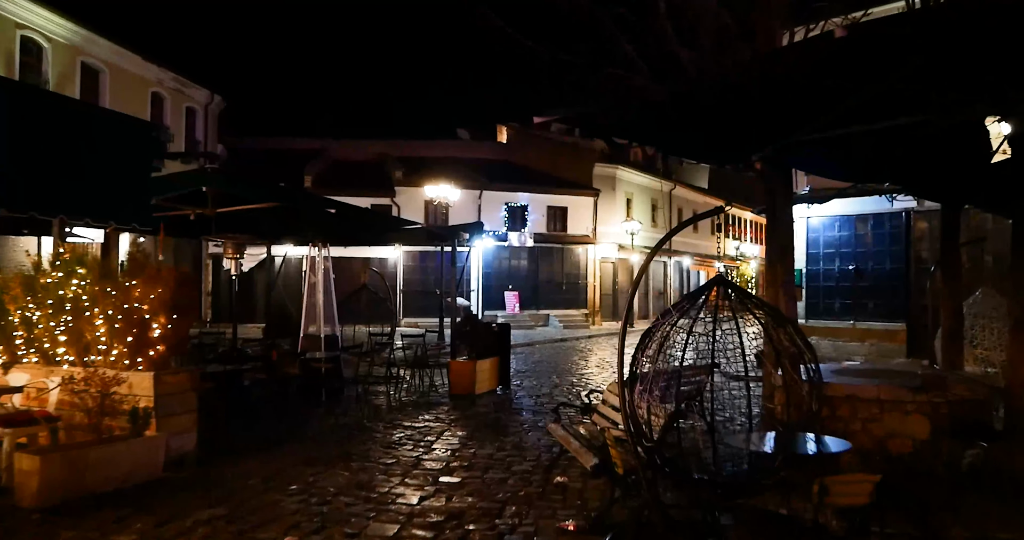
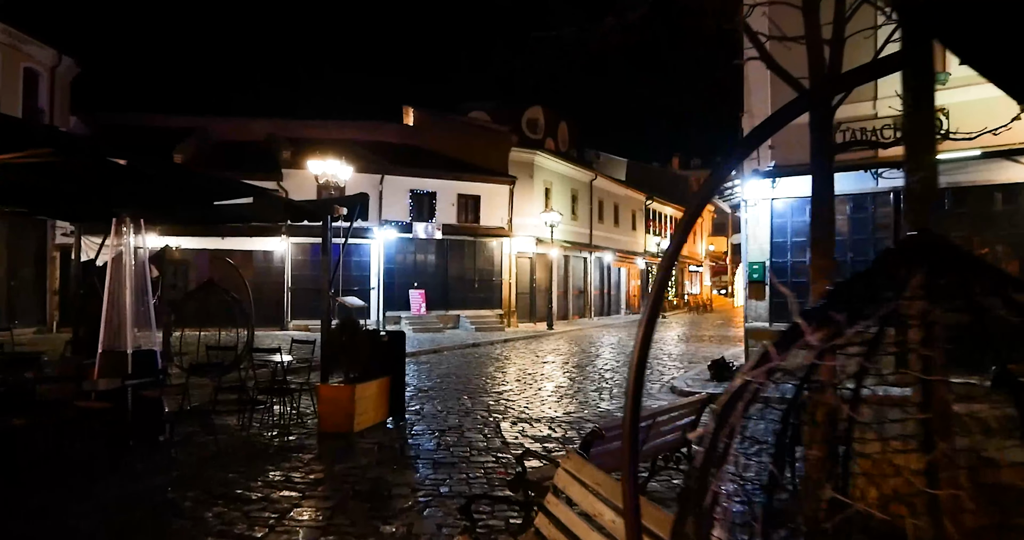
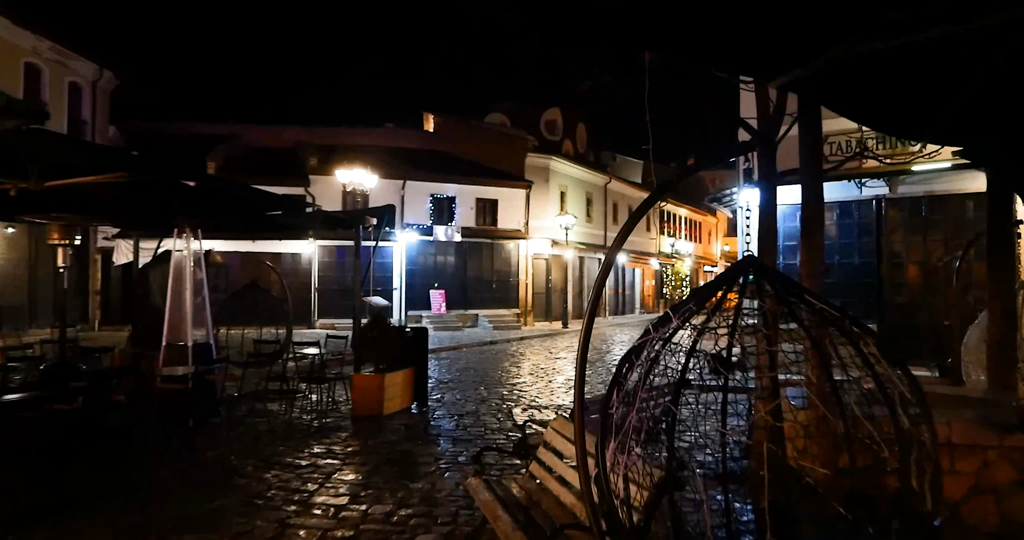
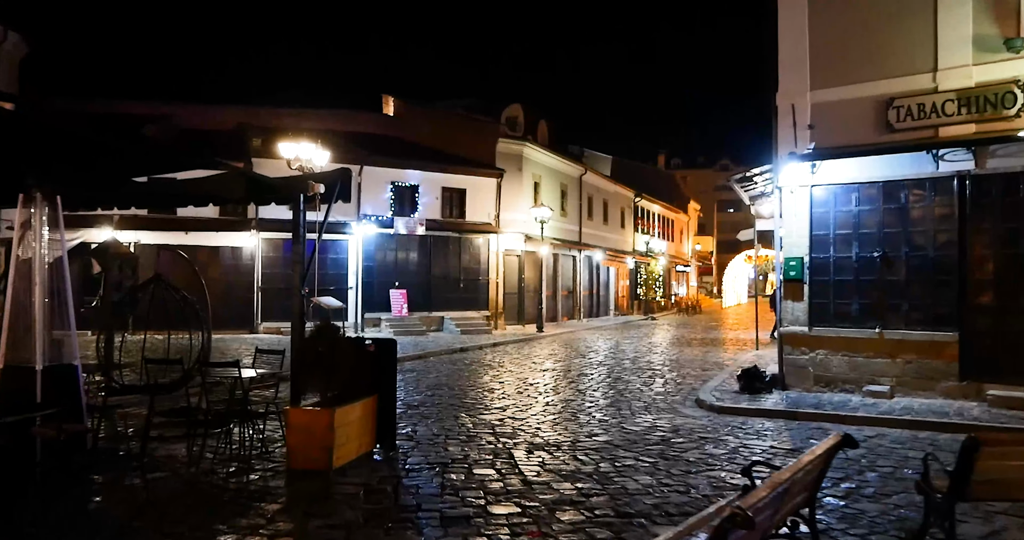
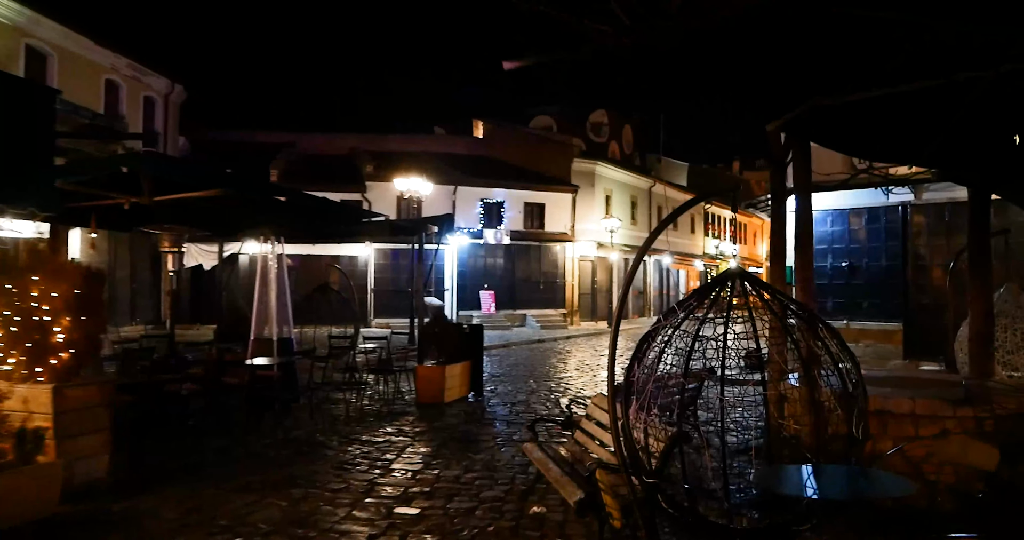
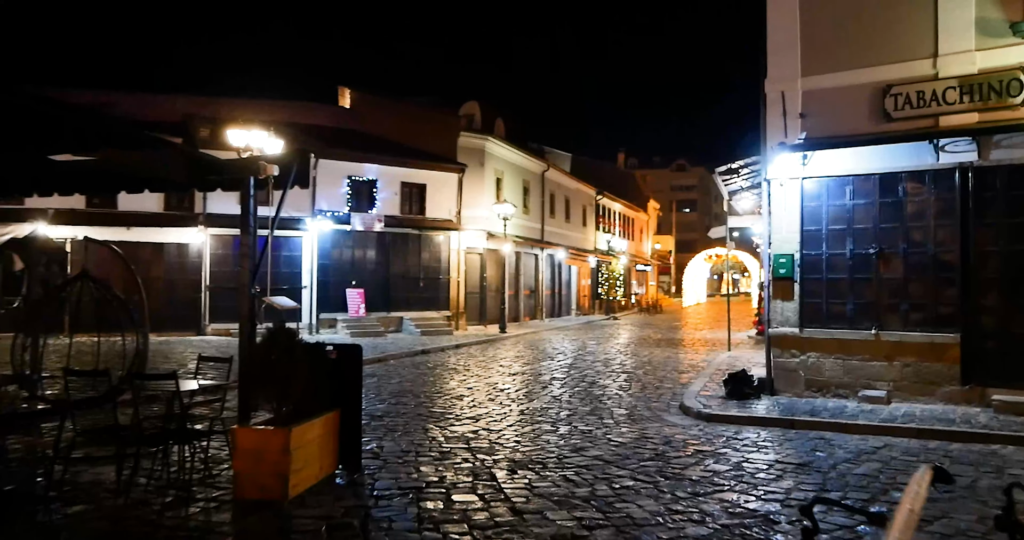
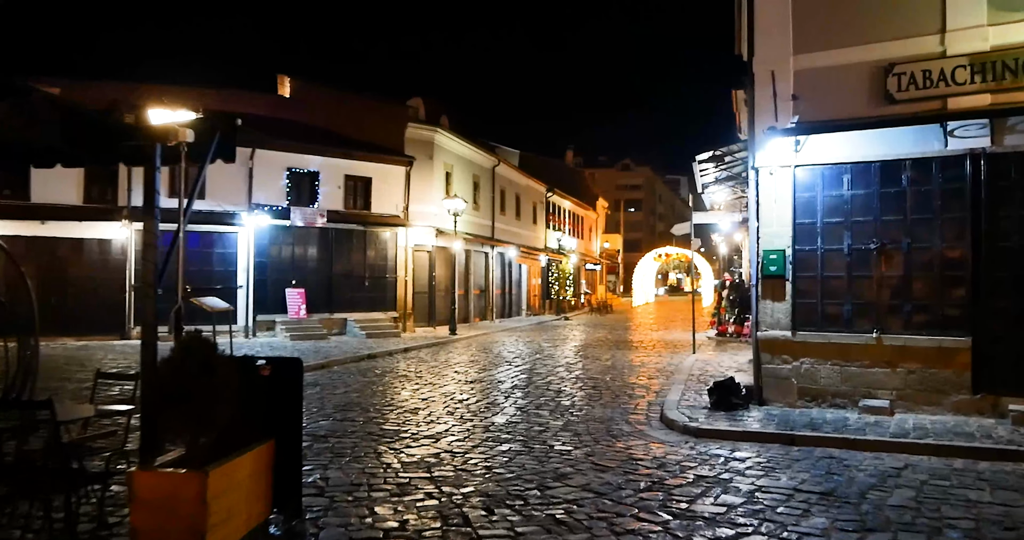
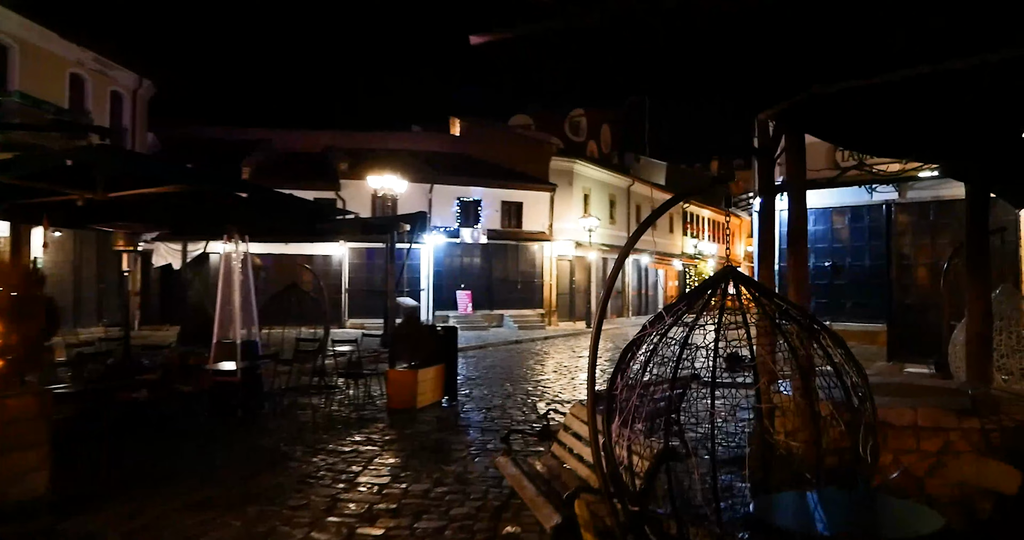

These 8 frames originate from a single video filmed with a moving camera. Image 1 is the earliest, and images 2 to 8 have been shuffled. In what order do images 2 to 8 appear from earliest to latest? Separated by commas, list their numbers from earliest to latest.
5, 8, 3, 2, 4, 6, 7
